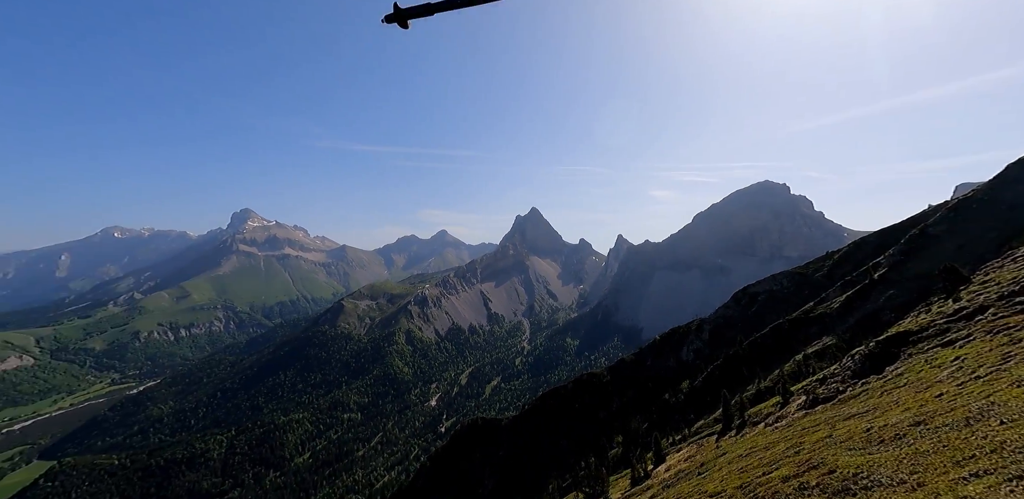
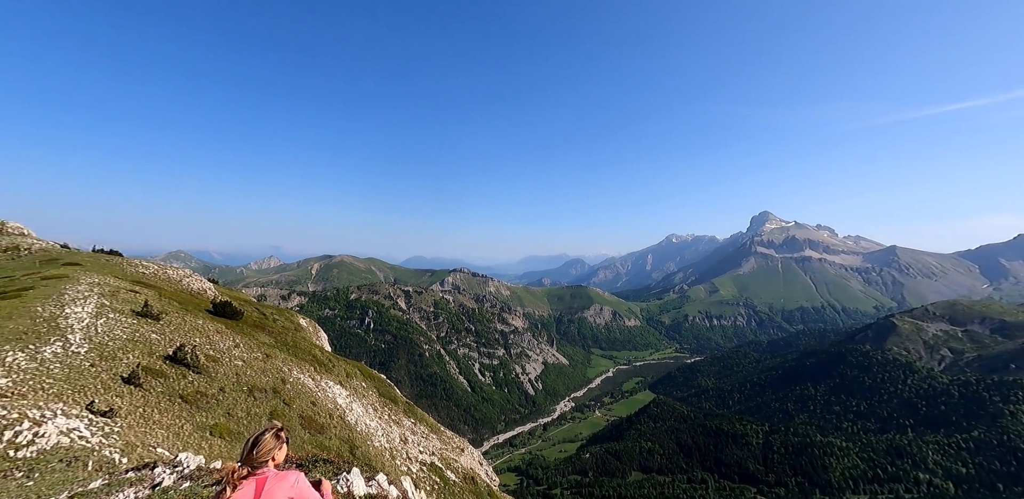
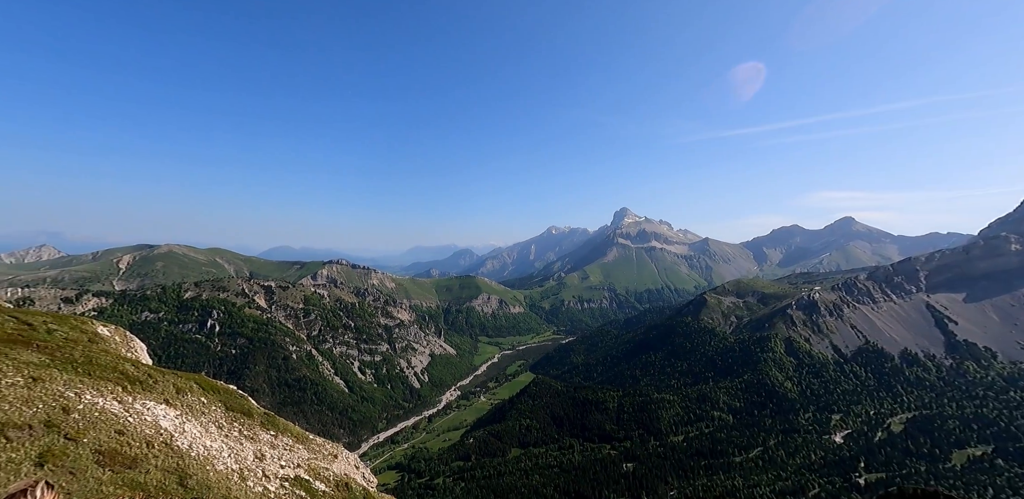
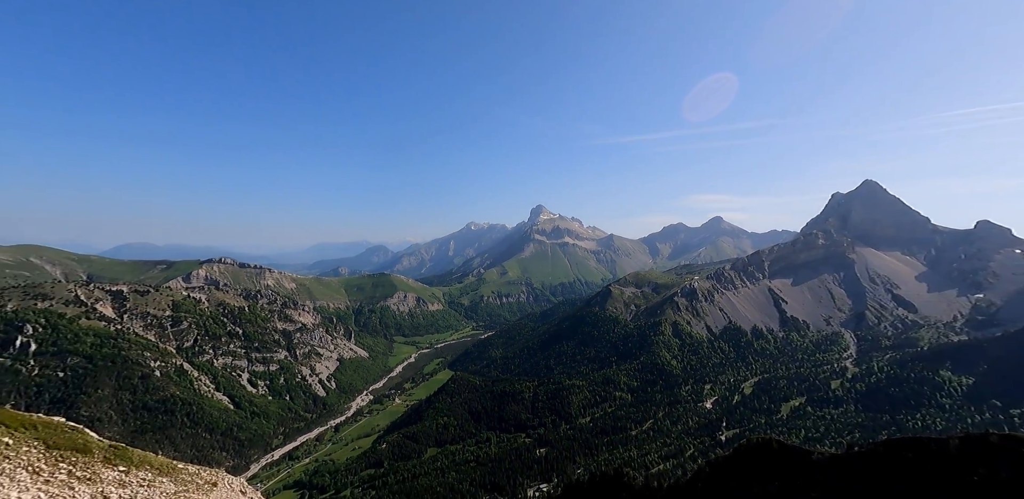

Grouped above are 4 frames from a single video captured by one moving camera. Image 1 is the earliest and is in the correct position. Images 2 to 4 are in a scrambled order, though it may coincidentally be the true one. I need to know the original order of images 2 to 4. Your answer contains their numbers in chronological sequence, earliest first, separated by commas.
4, 3, 2
